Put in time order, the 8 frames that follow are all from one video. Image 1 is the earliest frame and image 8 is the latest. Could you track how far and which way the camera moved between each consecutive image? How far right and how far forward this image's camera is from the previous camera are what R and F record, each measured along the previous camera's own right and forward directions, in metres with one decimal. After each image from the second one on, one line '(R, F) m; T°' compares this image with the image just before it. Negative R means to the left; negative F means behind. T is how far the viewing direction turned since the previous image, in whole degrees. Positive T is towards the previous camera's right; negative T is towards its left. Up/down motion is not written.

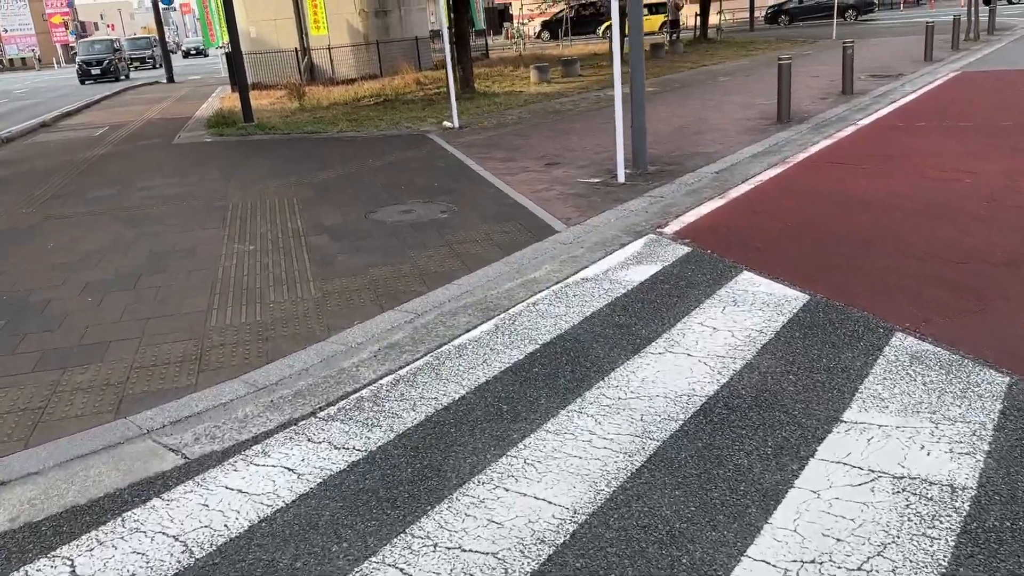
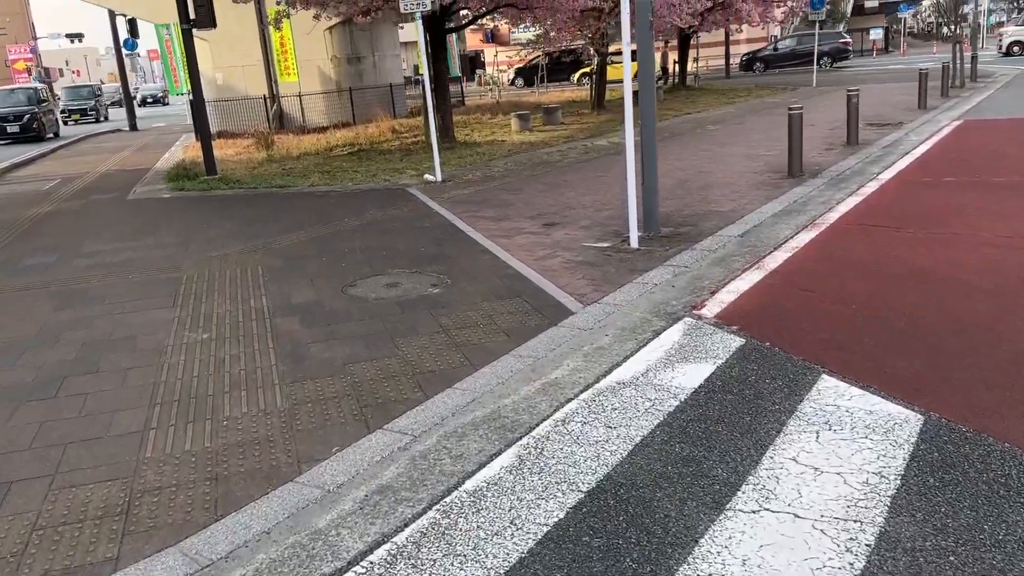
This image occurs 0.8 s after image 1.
(-0.2, +0.9) m; +2°
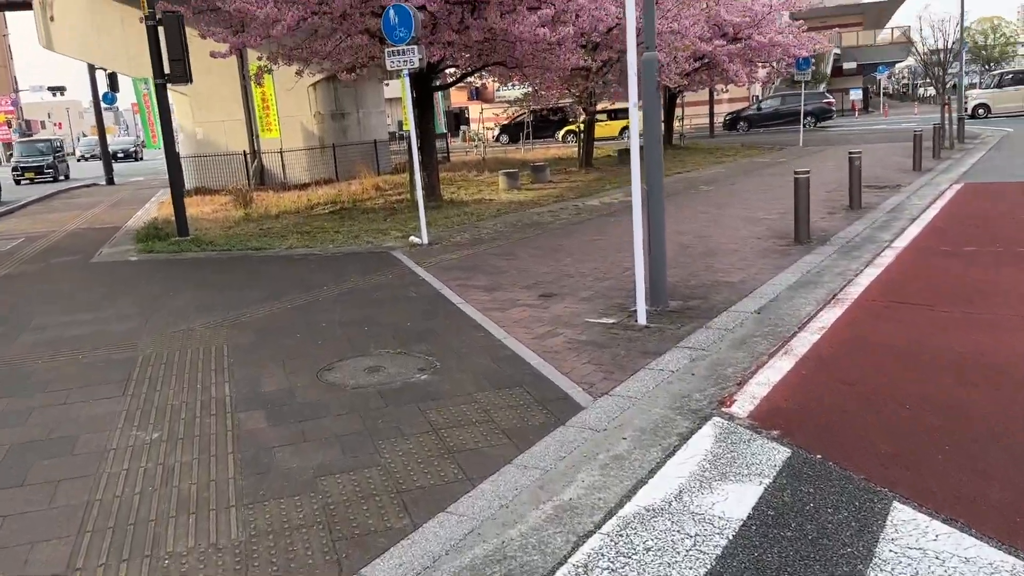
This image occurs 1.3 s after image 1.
(-0.1, +0.6) m; +1°
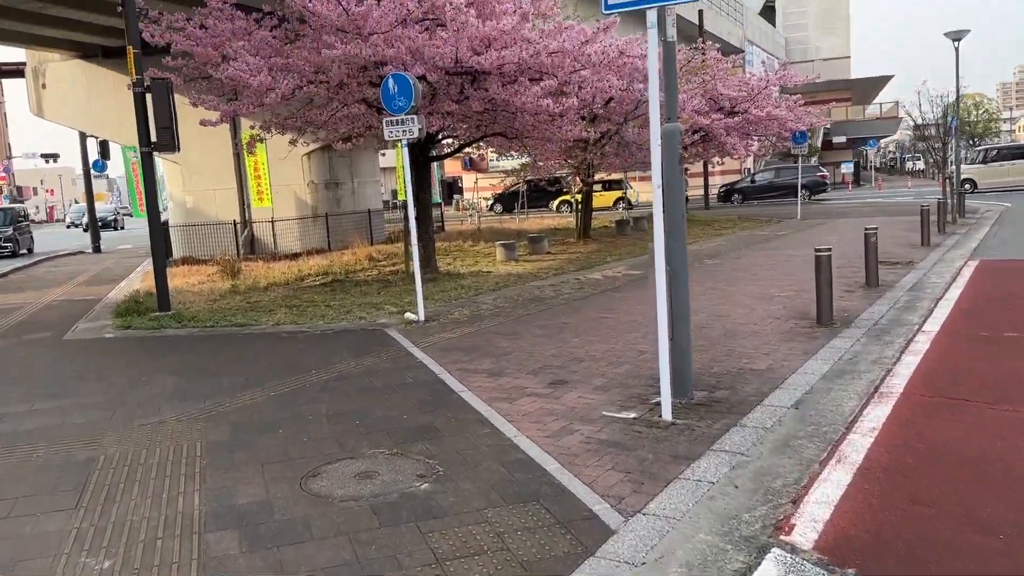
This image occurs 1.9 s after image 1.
(-0.1, +0.6) m; +1°
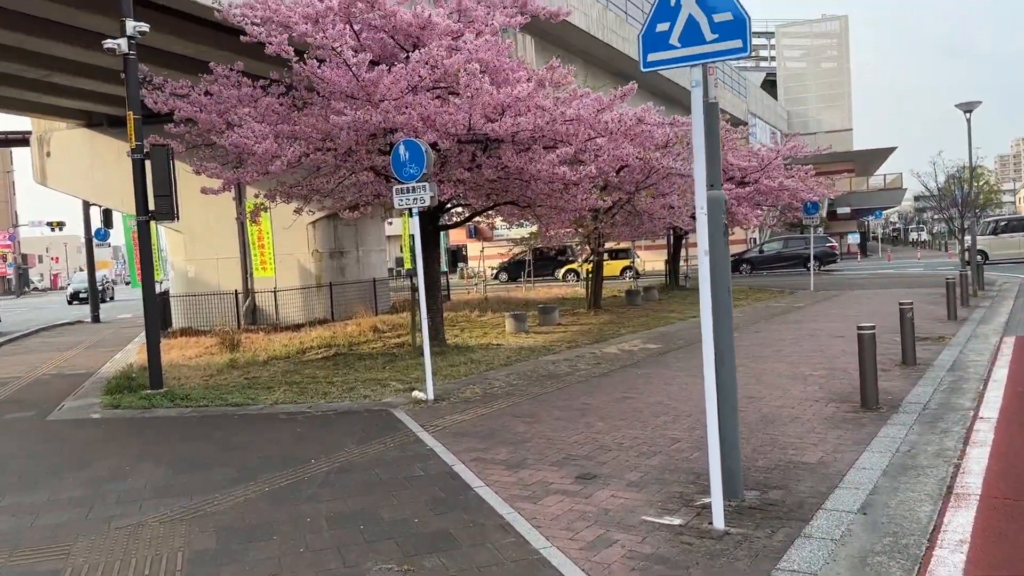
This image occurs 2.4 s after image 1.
(-0.1, +0.6) m; 0°
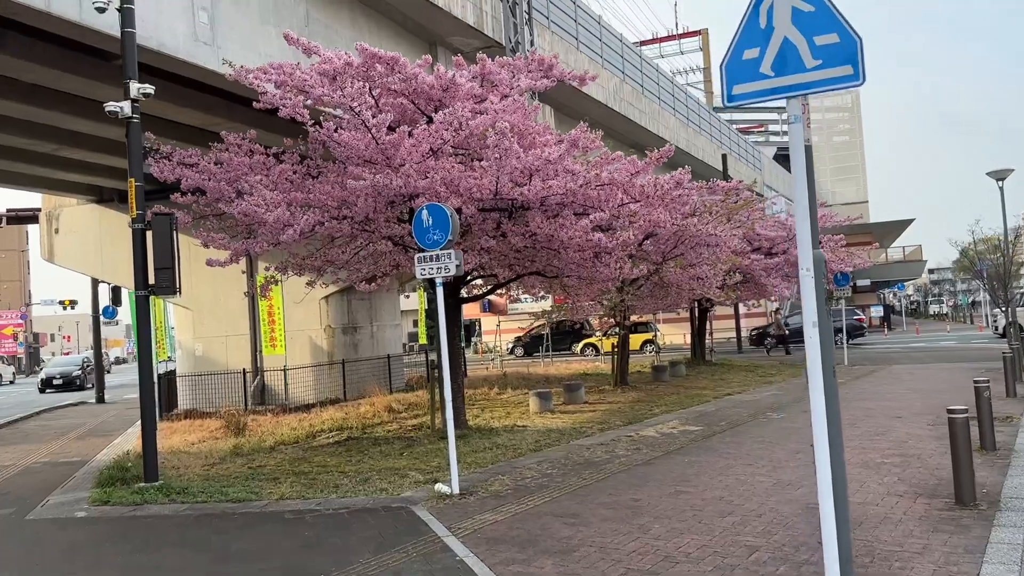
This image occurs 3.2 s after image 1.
(-0.2, +0.9) m; -1°
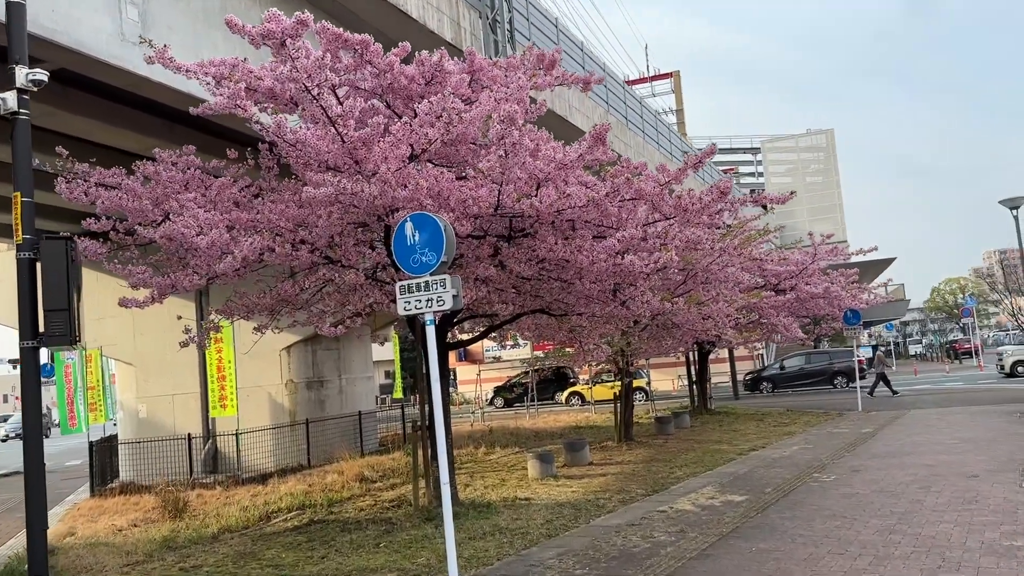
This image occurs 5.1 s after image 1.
(-0.3, +2.1) m; +2°
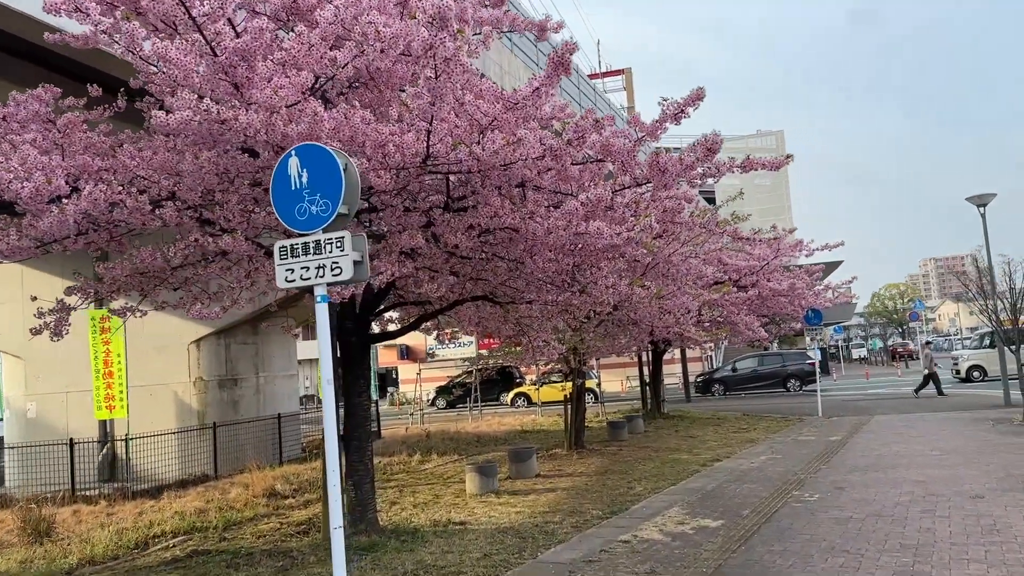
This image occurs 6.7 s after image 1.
(+0.1, +1.6) m; +4°
